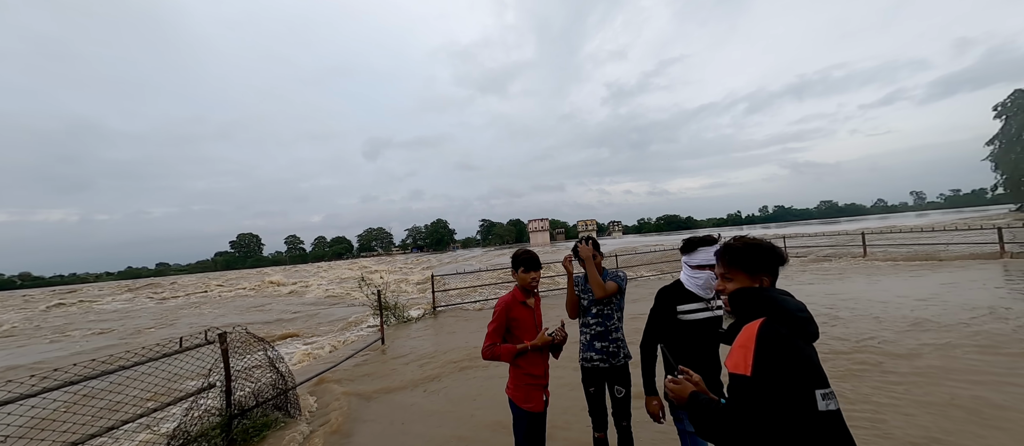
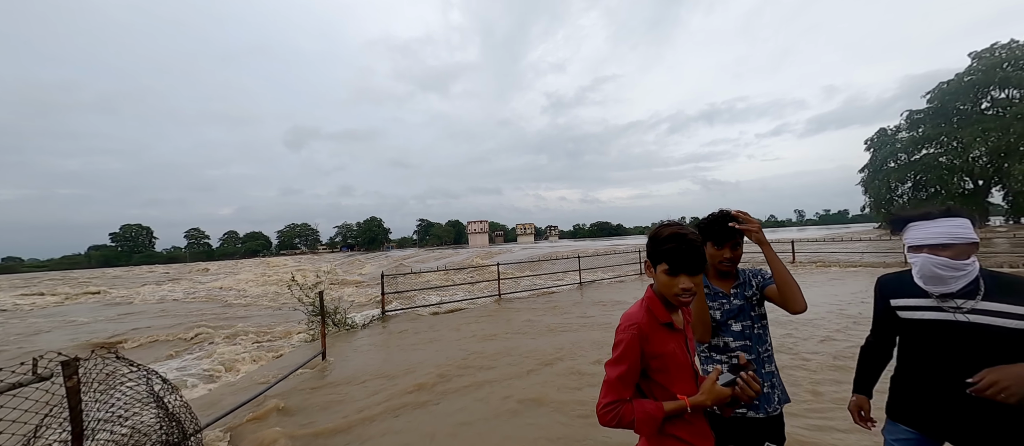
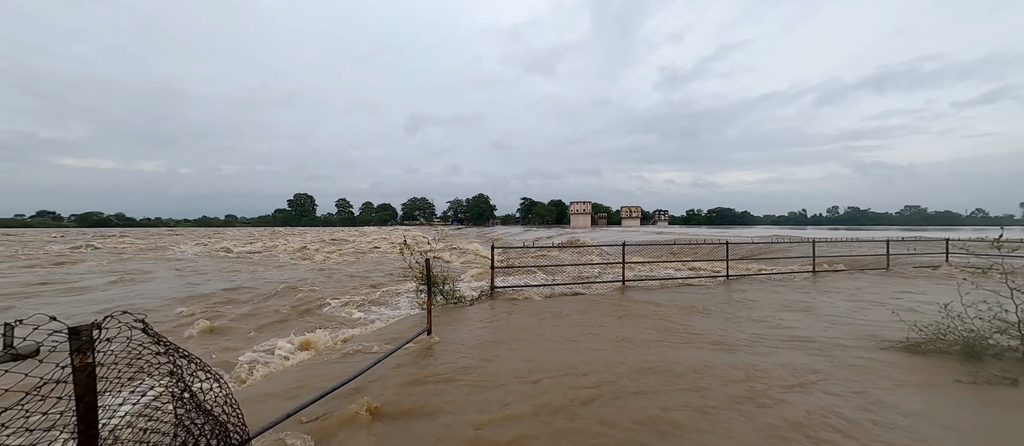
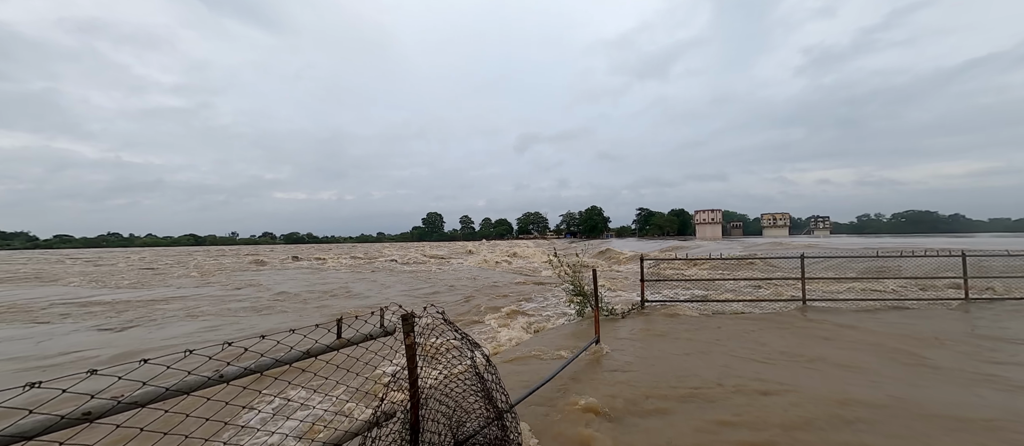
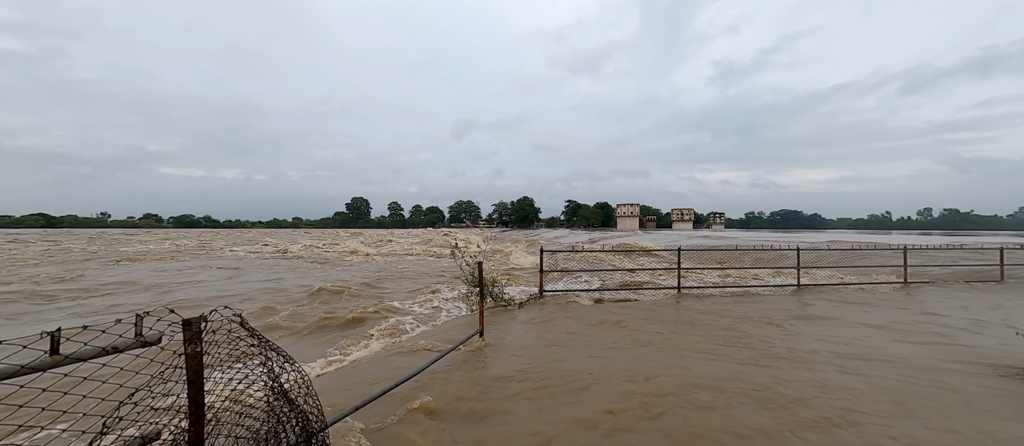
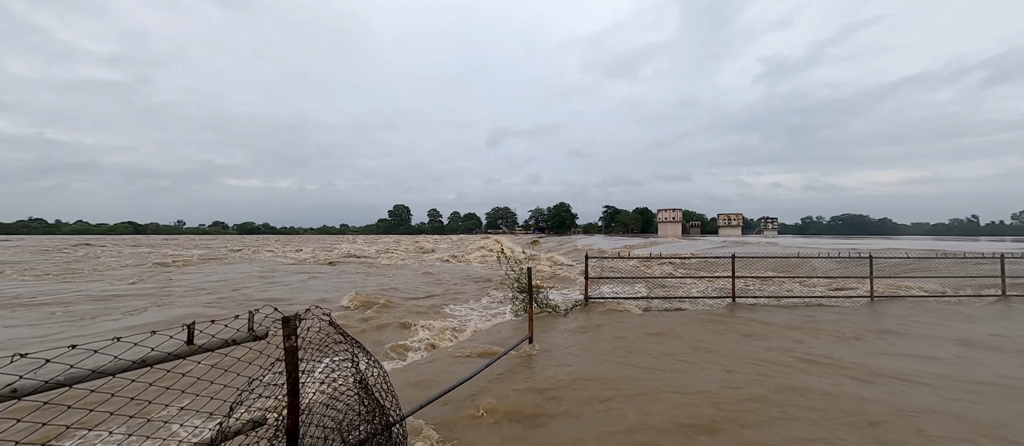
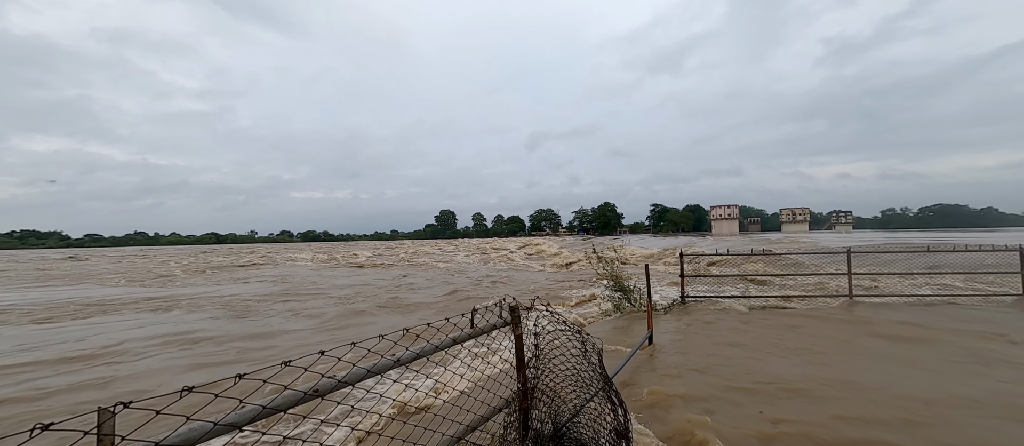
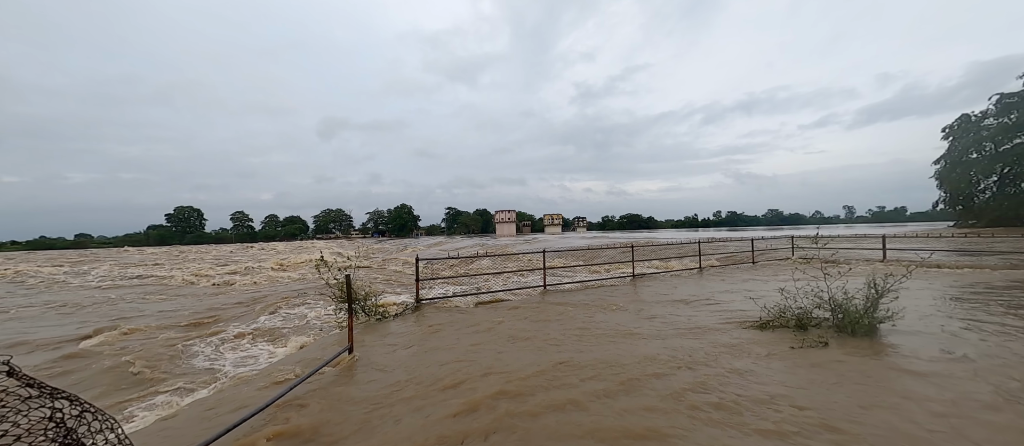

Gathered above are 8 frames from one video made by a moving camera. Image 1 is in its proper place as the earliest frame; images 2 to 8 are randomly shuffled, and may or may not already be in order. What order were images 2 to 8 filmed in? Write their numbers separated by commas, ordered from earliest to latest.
2, 8, 3, 5, 6, 4, 7
